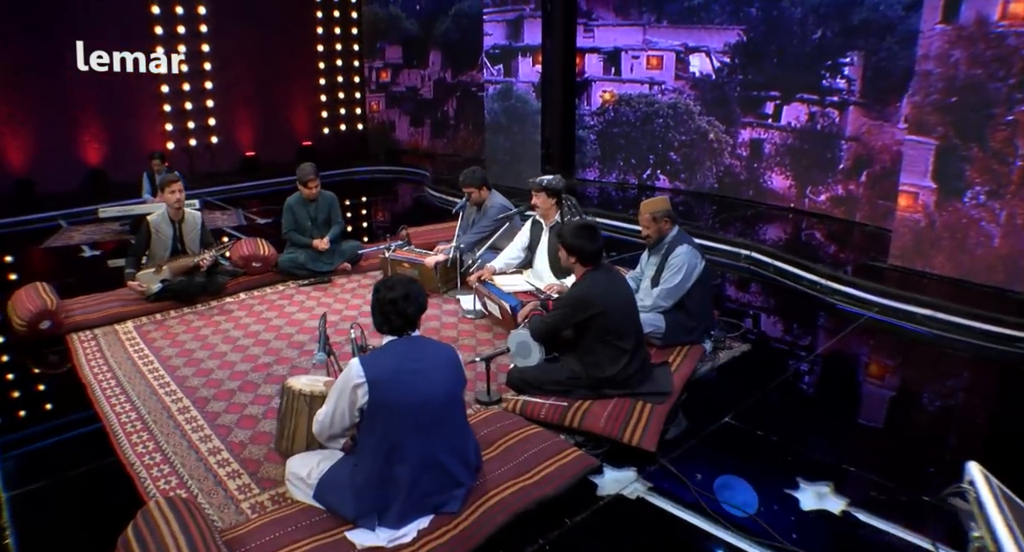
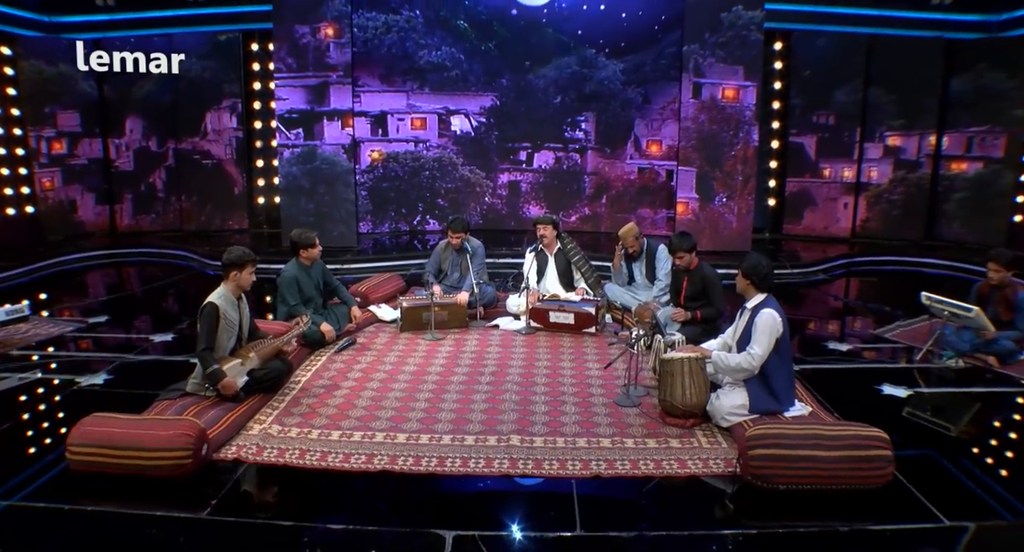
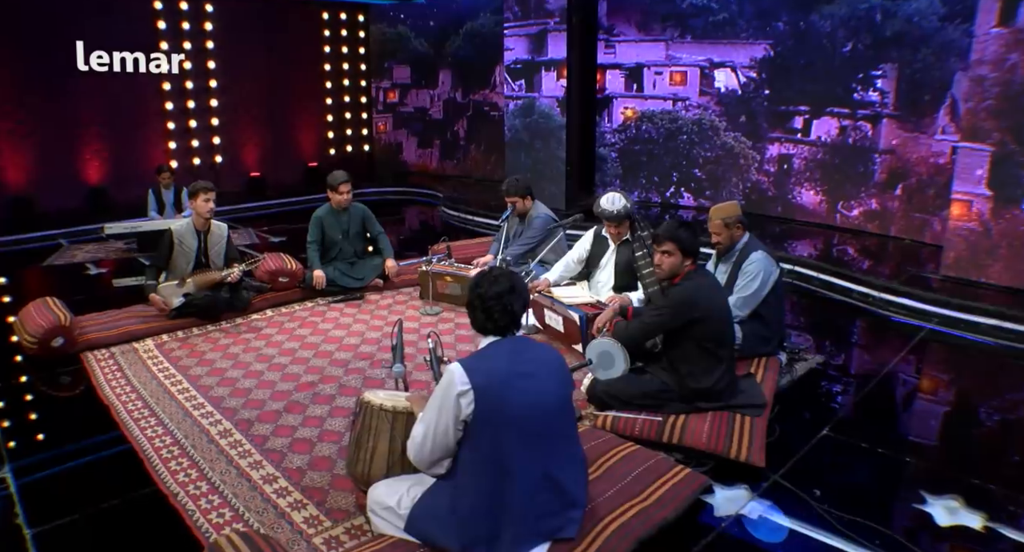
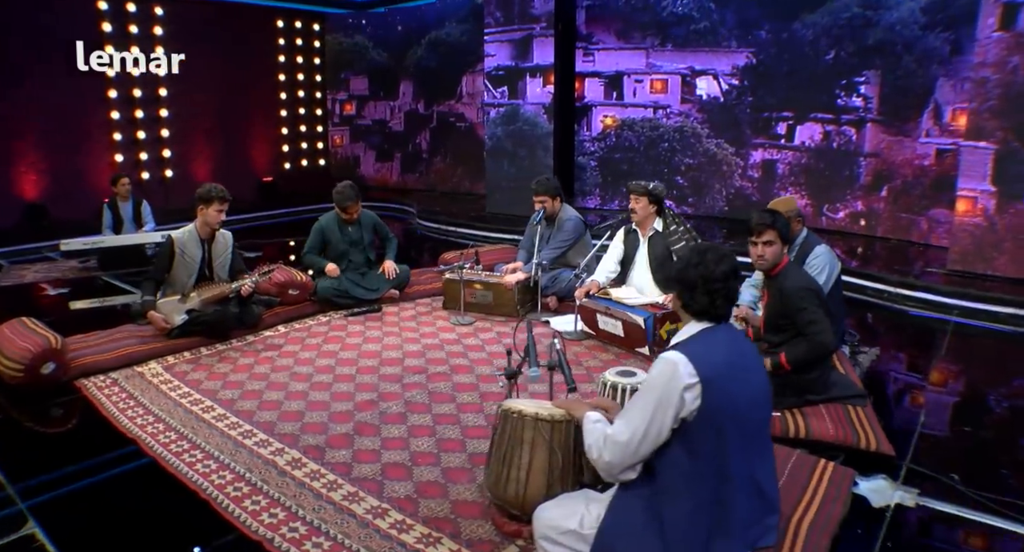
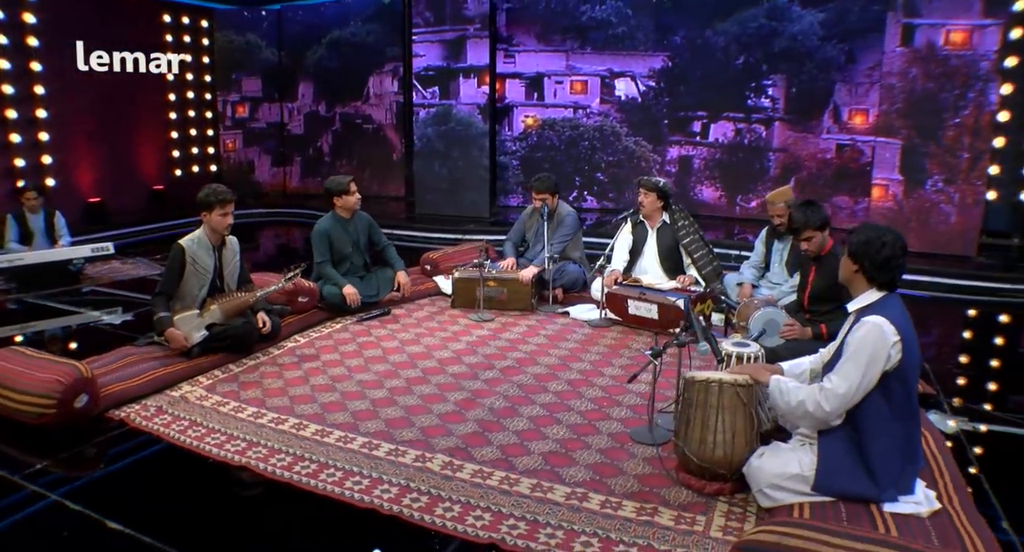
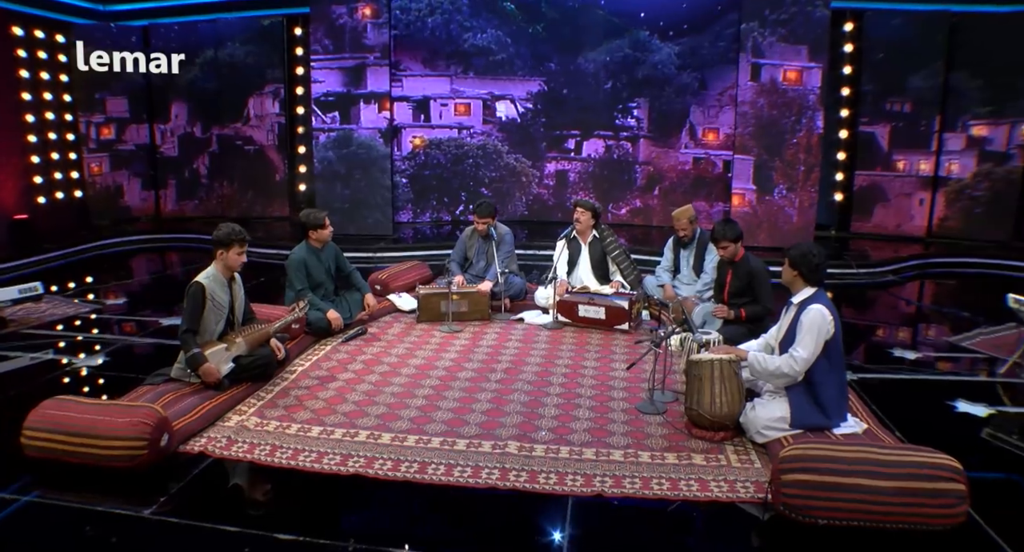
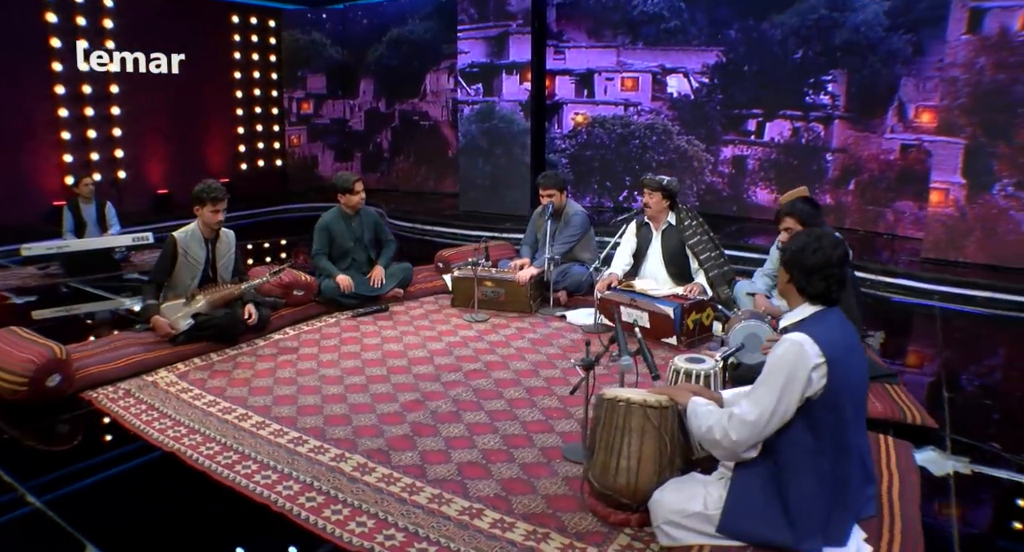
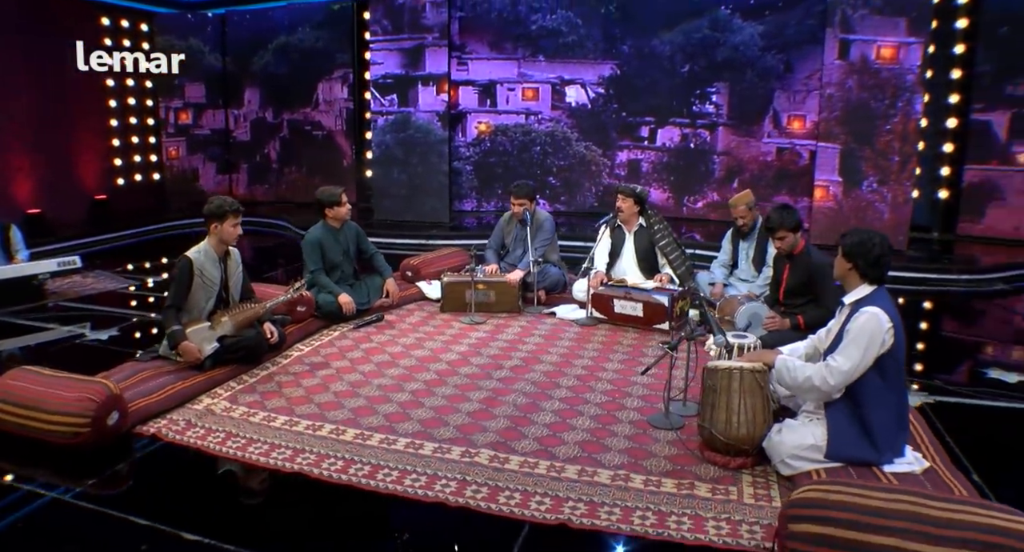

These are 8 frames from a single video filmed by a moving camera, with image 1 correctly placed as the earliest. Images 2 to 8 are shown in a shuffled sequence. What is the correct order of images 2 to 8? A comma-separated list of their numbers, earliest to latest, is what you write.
3, 4, 7, 5, 8, 6, 2
